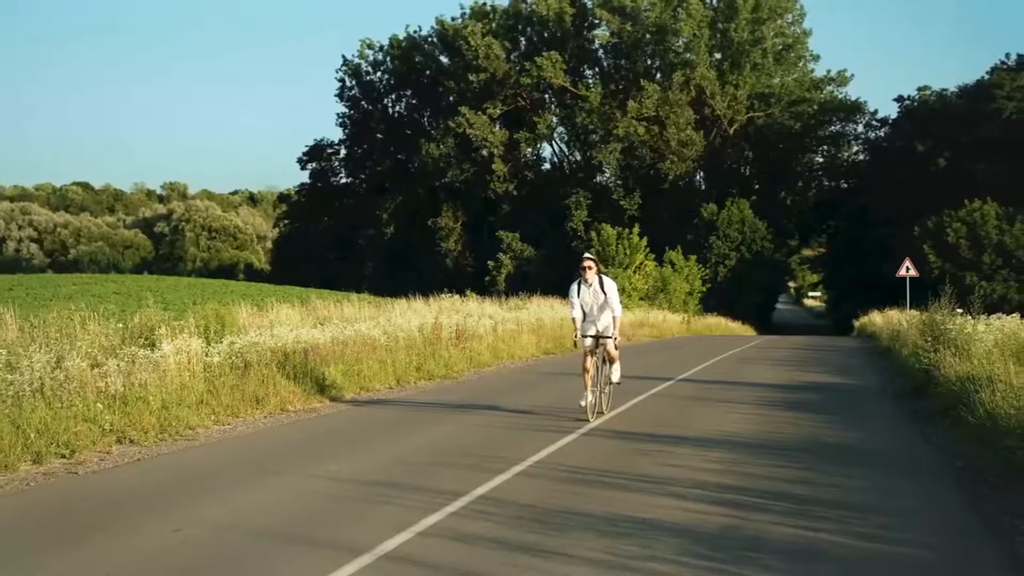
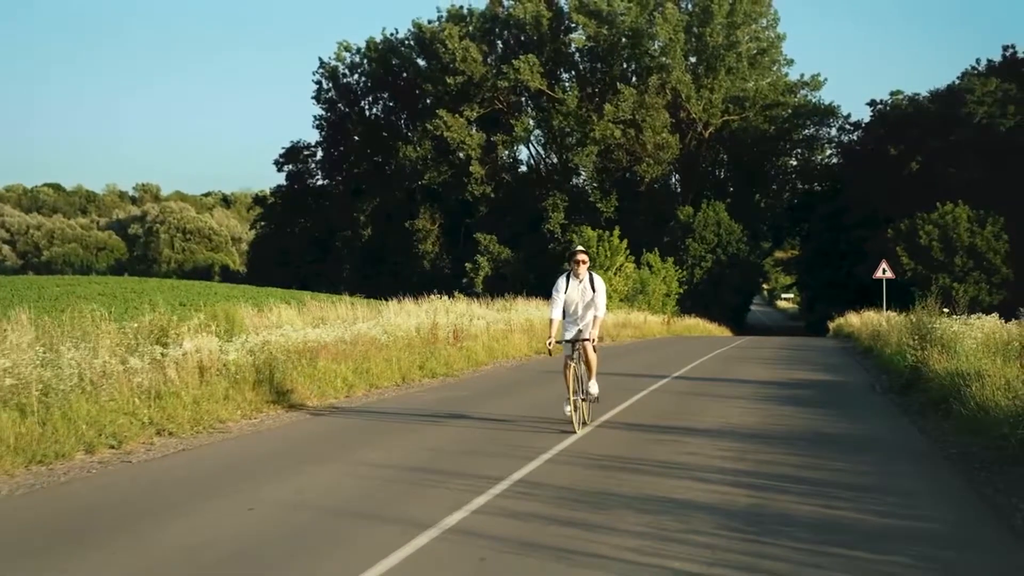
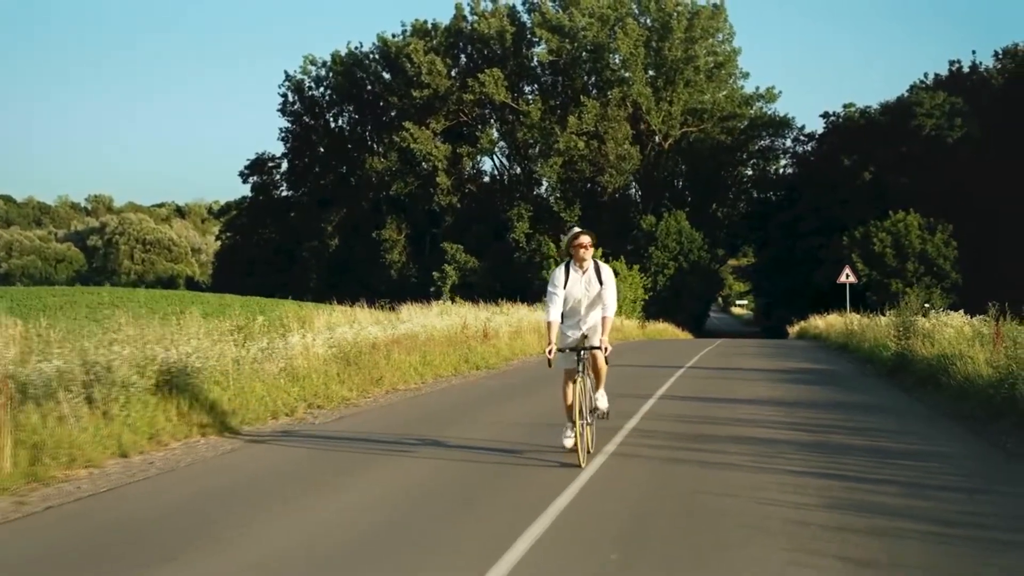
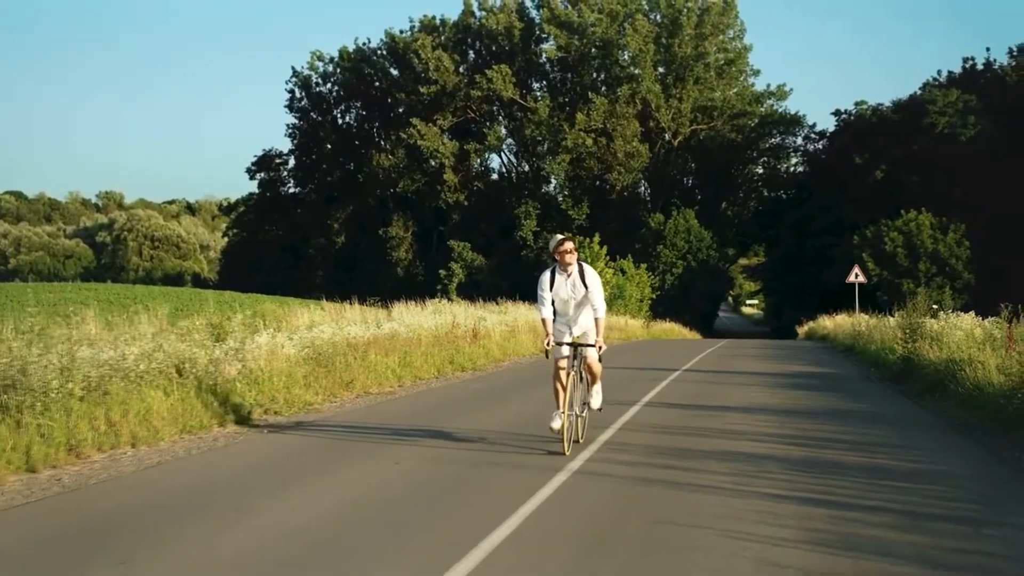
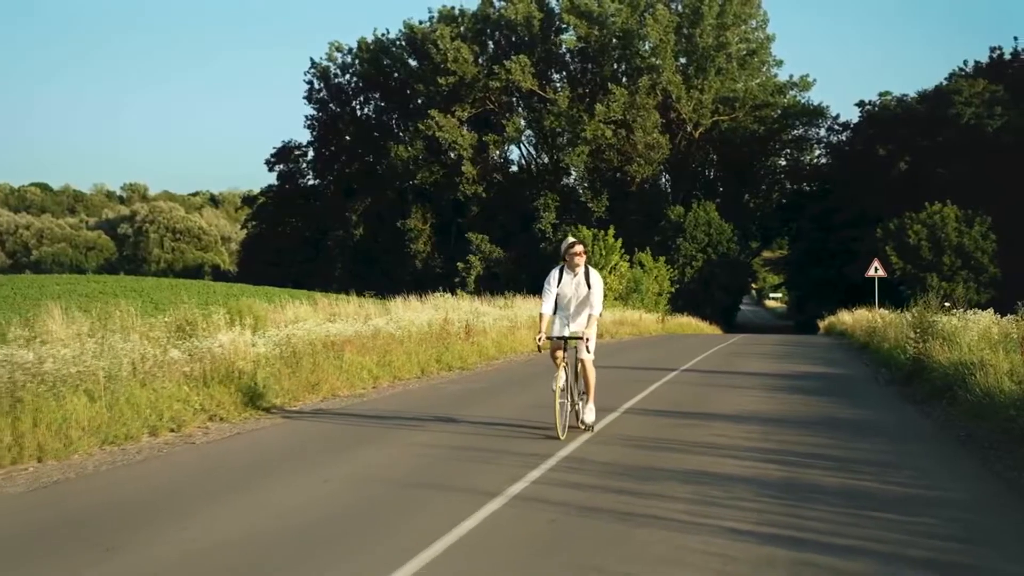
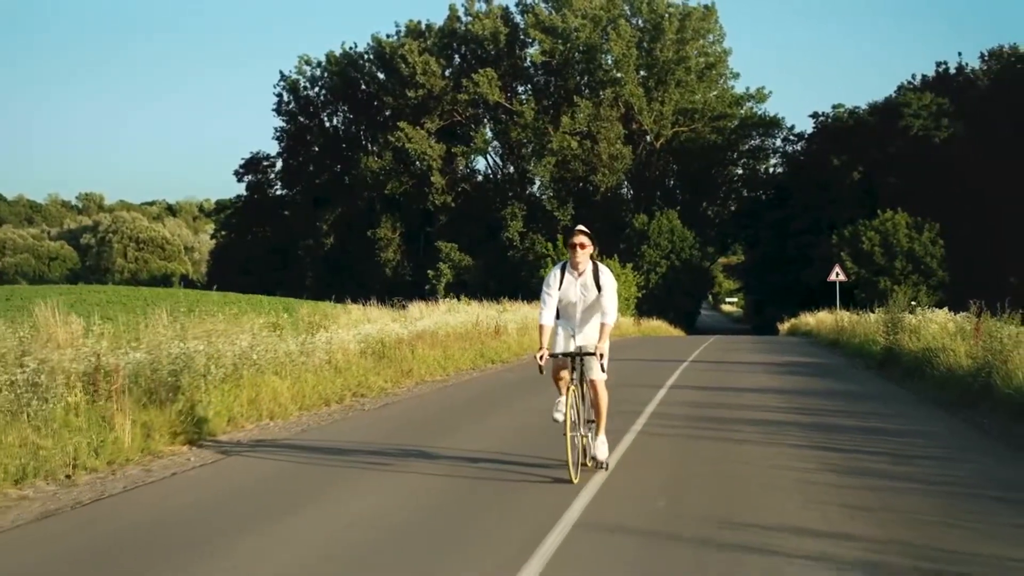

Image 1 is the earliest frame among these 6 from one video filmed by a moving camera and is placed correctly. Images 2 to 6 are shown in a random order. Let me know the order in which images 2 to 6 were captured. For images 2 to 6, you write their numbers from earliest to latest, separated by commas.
2, 5, 4, 3, 6
